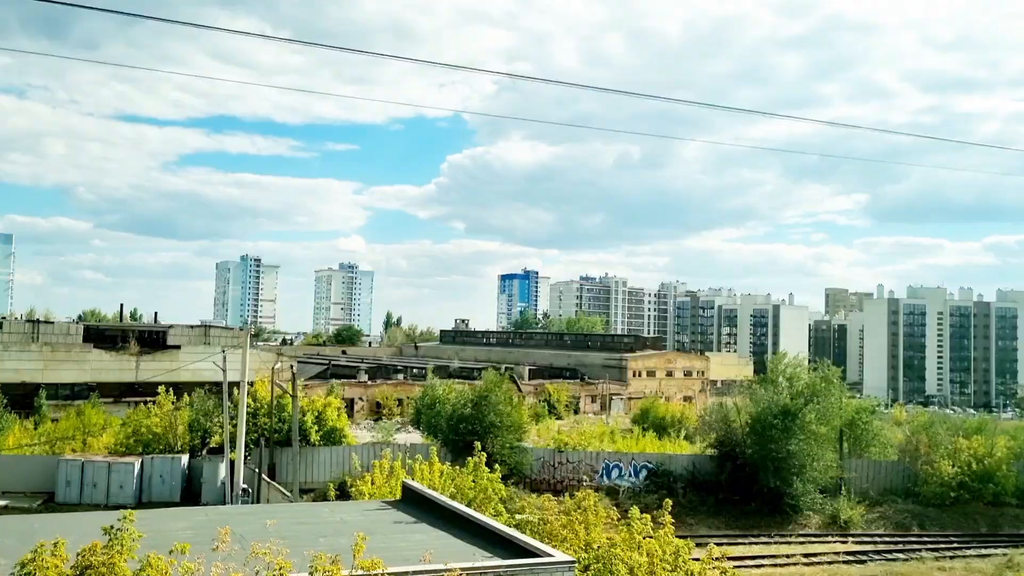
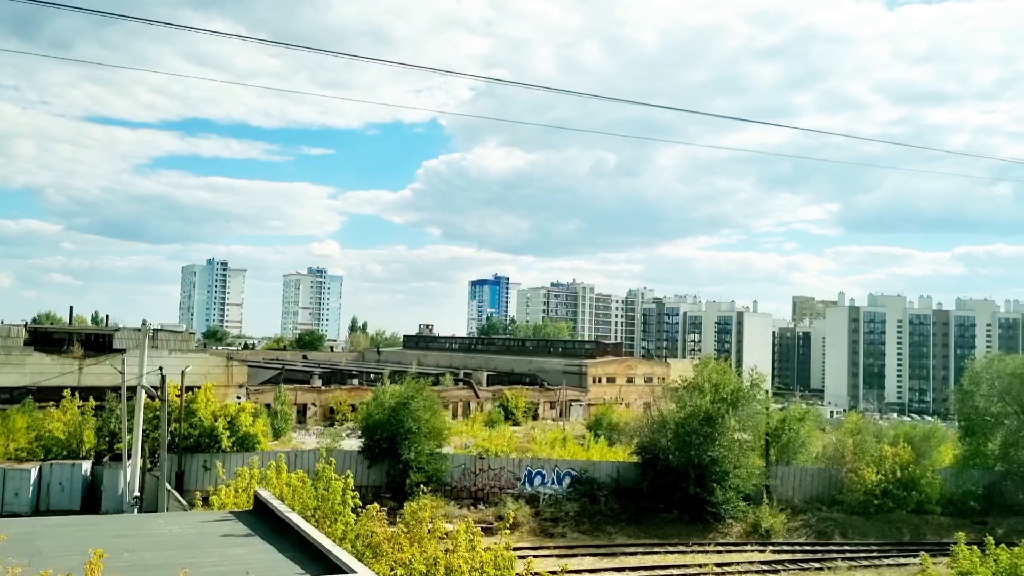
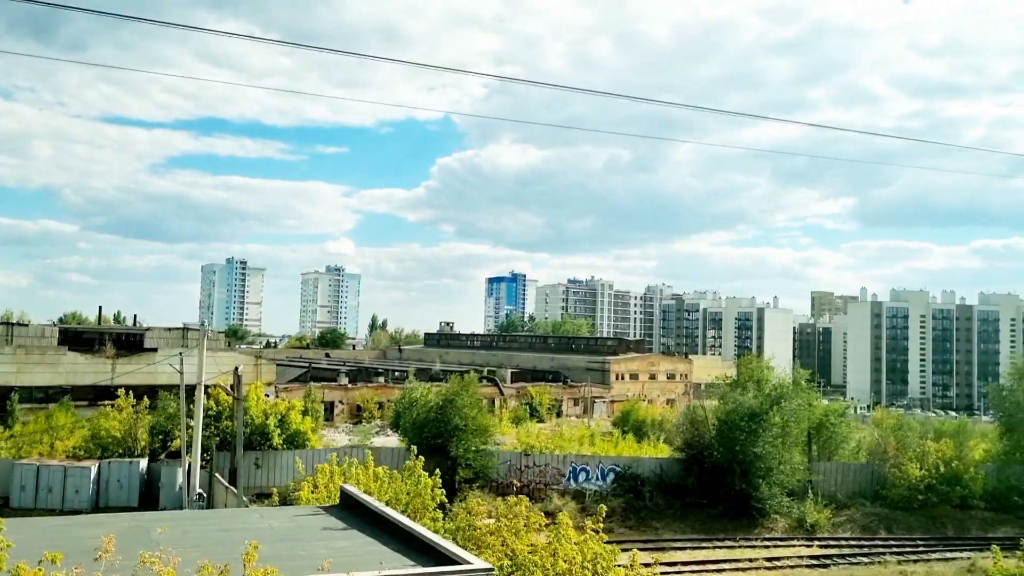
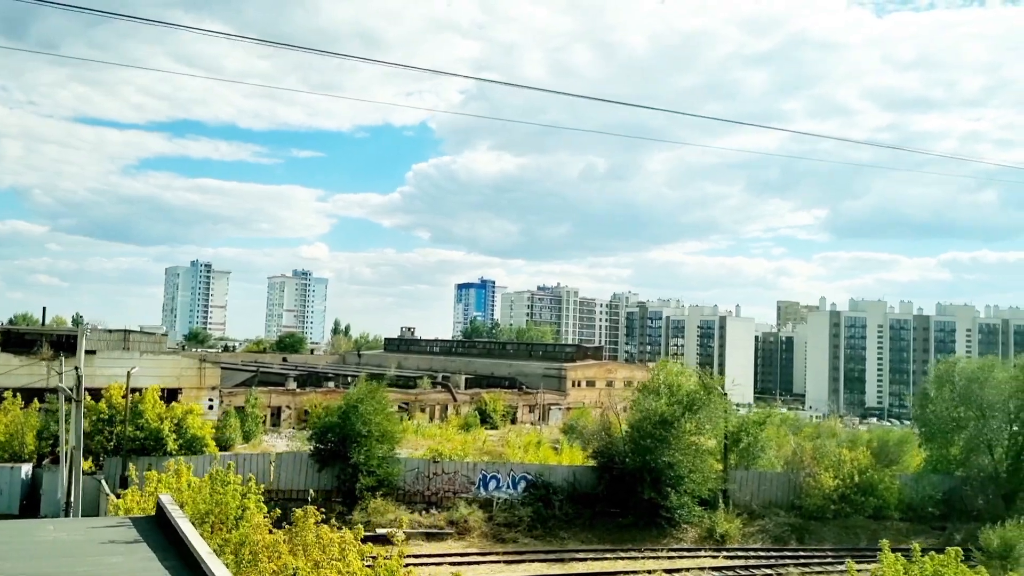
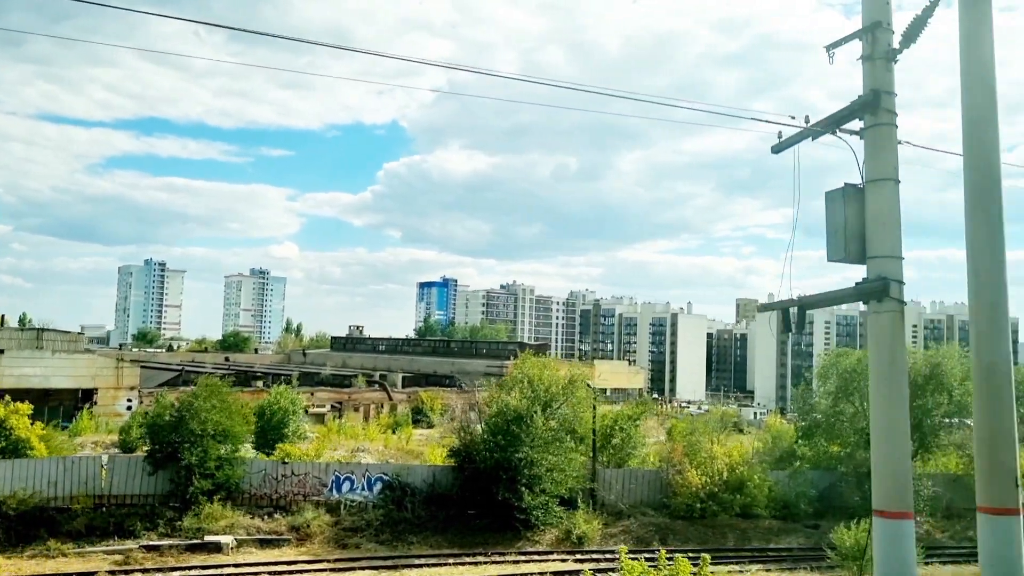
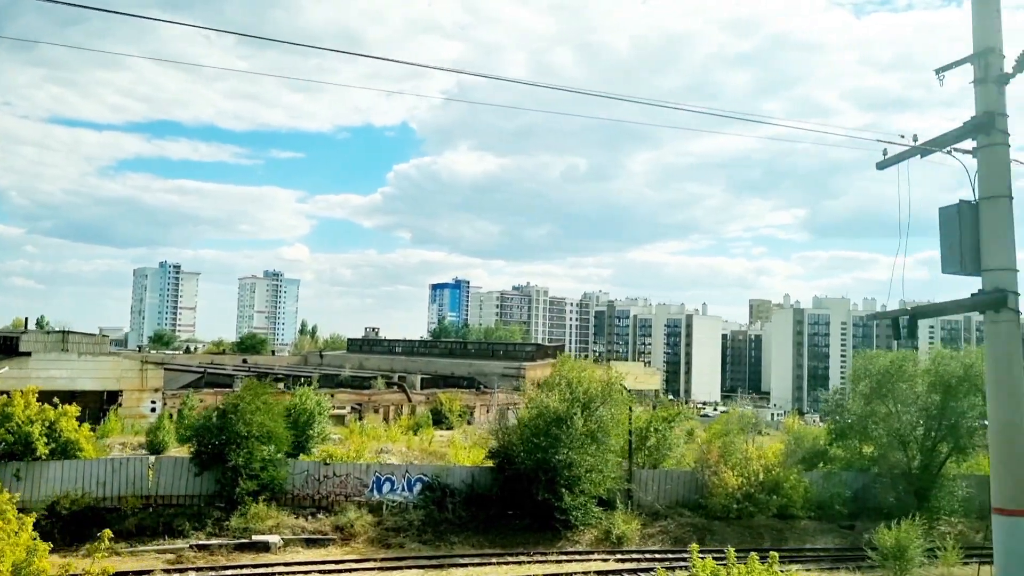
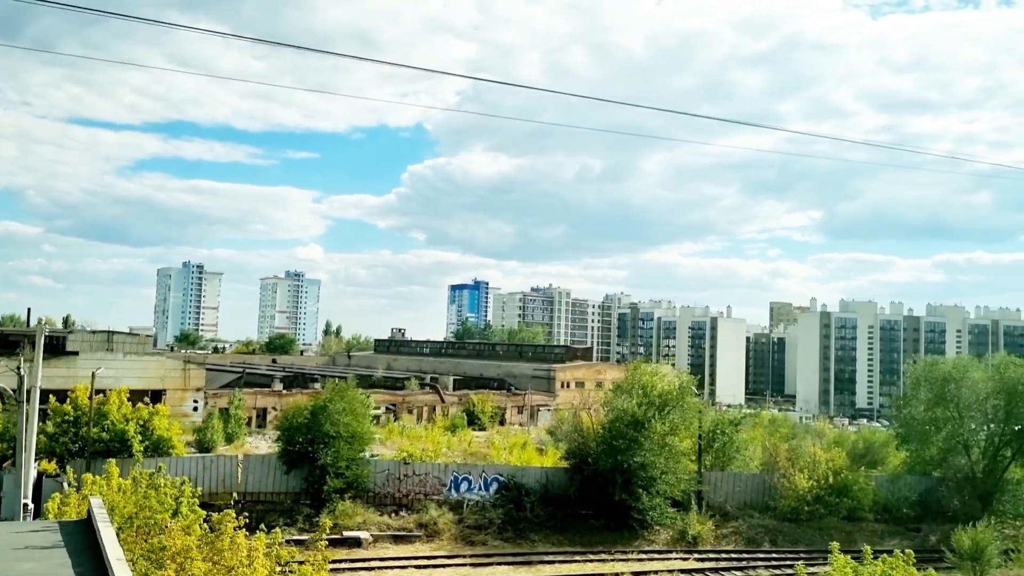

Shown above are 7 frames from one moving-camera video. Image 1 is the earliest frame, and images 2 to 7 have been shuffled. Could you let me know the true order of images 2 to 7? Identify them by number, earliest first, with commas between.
3, 2, 4, 7, 6, 5
